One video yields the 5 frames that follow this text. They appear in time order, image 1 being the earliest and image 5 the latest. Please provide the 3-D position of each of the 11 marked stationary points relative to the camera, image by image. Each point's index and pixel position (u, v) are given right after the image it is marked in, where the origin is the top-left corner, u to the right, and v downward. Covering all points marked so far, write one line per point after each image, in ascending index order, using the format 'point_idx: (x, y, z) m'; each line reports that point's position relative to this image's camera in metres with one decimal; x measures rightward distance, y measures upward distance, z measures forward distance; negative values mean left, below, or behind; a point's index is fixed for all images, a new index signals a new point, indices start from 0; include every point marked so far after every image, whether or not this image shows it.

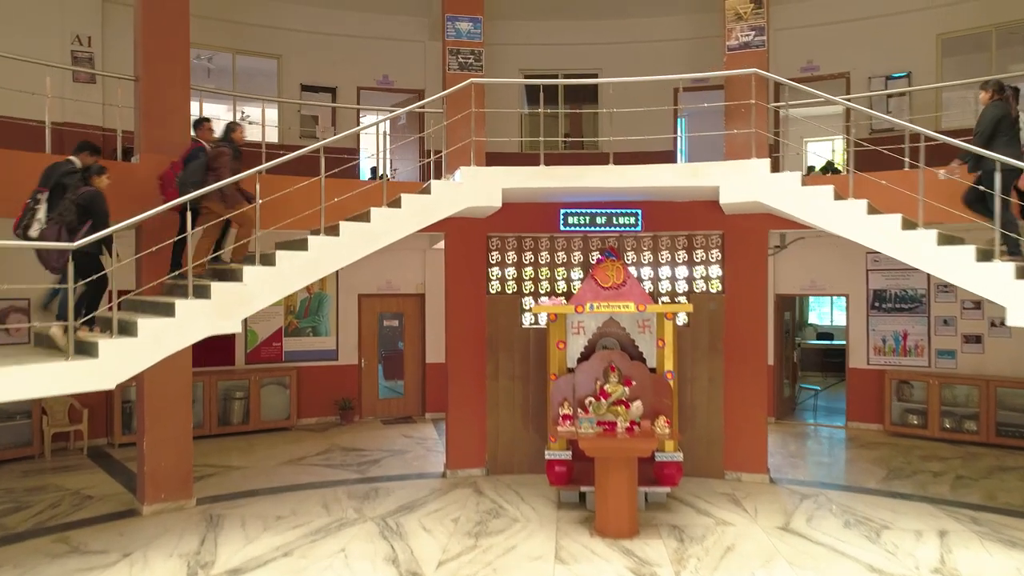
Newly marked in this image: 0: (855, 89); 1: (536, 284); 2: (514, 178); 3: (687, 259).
0: (+7.4, +4.3, +8.9) m
1: (+0.4, +0.1, +7.0) m
2: (+0.1, +1.5, +5.7) m
3: (+2.9, +0.5, +6.8) m
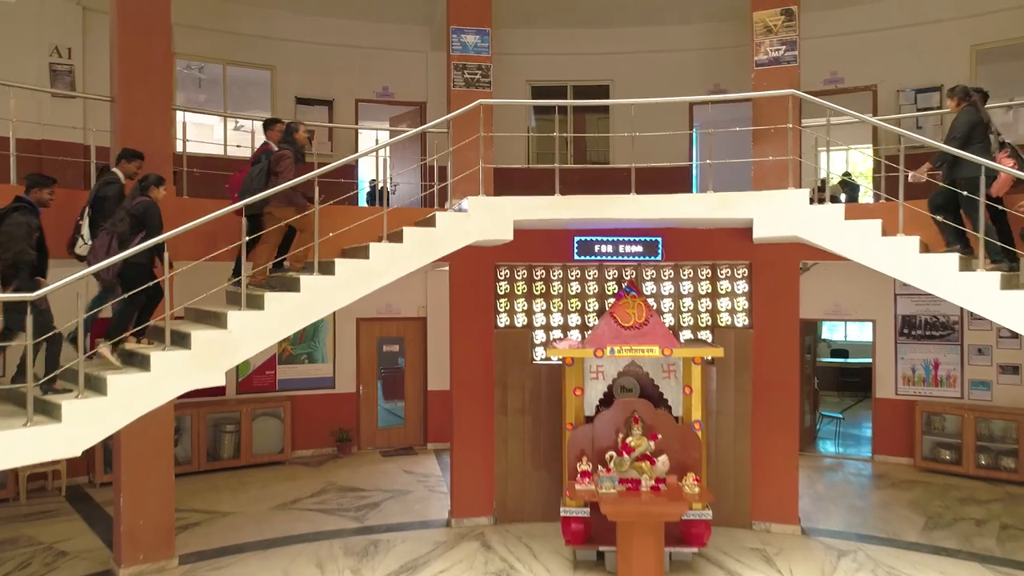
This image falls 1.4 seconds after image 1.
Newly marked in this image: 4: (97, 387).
0: (+7.6, +3.8, +8.4) m
1: (+0.6, -0.5, +6.5) m
2: (+0.2, +1.0, +5.2) m
3: (+3.1, -0.1, +6.4) m
4: (-4.2, -1.0, +4.2) m
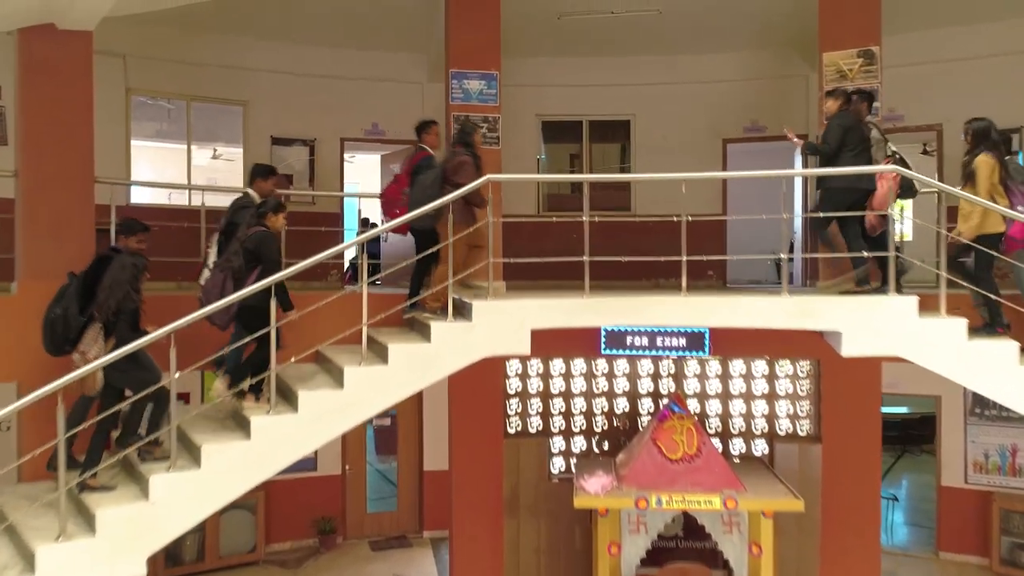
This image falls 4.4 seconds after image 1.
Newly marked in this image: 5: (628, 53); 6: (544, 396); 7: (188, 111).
0: (+7.7, +2.5, +7.3) m
1: (+0.7, -1.7, +5.3) m
2: (+0.4, -0.3, +4.1) m
3: (+3.2, -1.3, +5.2) m
4: (-4.1, -2.3, +3.0) m
5: (+2.2, +4.5, +7.9) m
6: (+0.4, -1.4, +5.3) m
7: (-5.8, +3.2, +7.3) m
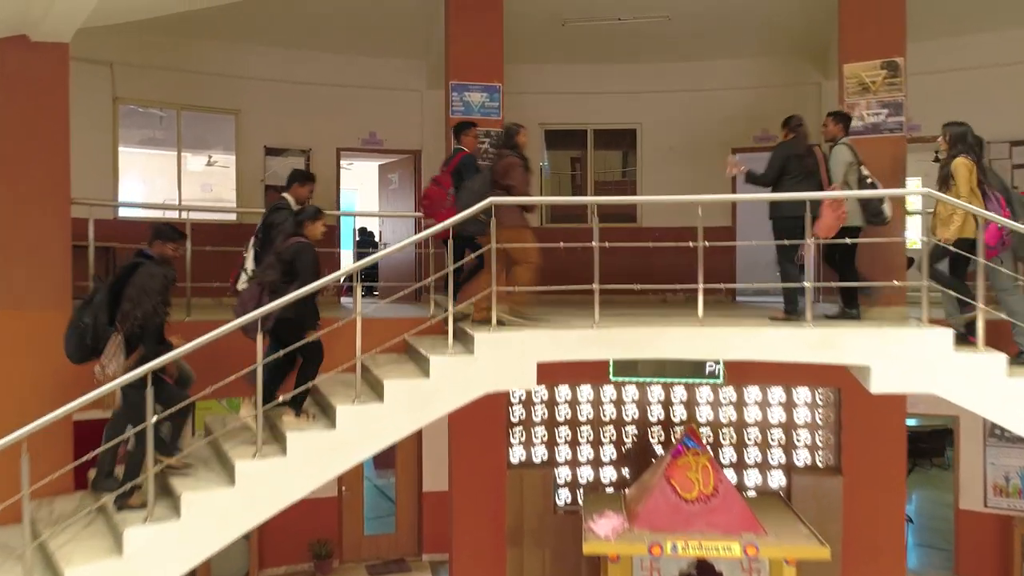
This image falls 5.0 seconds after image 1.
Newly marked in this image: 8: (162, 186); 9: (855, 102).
0: (+7.8, +2.2, +7.0) m
1: (+0.8, -2.0, +5.0) m
2: (+0.4, -0.5, +3.8) m
3: (+3.3, -1.6, +4.9) m
4: (-4.0, -2.6, +2.8) m
5: (+2.3, +4.3, +7.6) m
6: (+0.5, -1.7, +5.0) m
7: (-5.8, +2.9, +7.1) m
8: (-6.1, +1.7, +7.1) m
9: (+3.9, +2.1, +4.7) m
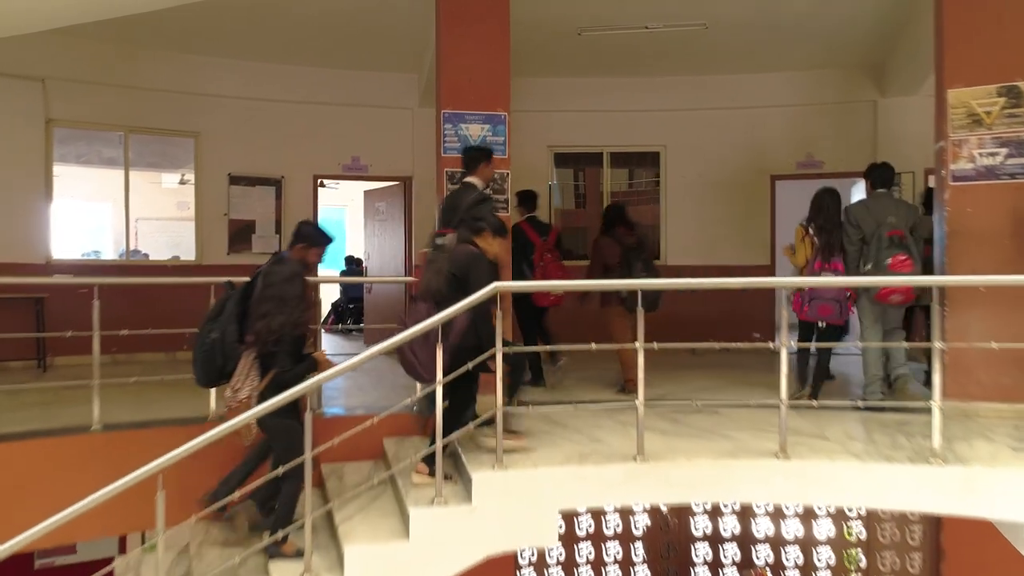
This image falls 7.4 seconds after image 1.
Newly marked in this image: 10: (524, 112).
0: (+7.9, +1.4, +6.0) m
1: (+0.9, -2.8, +4.0) m
2: (+0.5, -1.3, +2.8) m
3: (+3.4, -2.4, +3.9) m
4: (-3.9, -3.3, +1.7) m
5: (+2.4, +3.5, +6.6) m
6: (+0.5, -2.5, +4.0) m
7: (-5.7, +2.1, +6.0) m
8: (-6.0, +1.0, +6.0) m
9: (+4.0, +1.3, +3.7) m
10: (+0.2, +2.9, +6.7) m
